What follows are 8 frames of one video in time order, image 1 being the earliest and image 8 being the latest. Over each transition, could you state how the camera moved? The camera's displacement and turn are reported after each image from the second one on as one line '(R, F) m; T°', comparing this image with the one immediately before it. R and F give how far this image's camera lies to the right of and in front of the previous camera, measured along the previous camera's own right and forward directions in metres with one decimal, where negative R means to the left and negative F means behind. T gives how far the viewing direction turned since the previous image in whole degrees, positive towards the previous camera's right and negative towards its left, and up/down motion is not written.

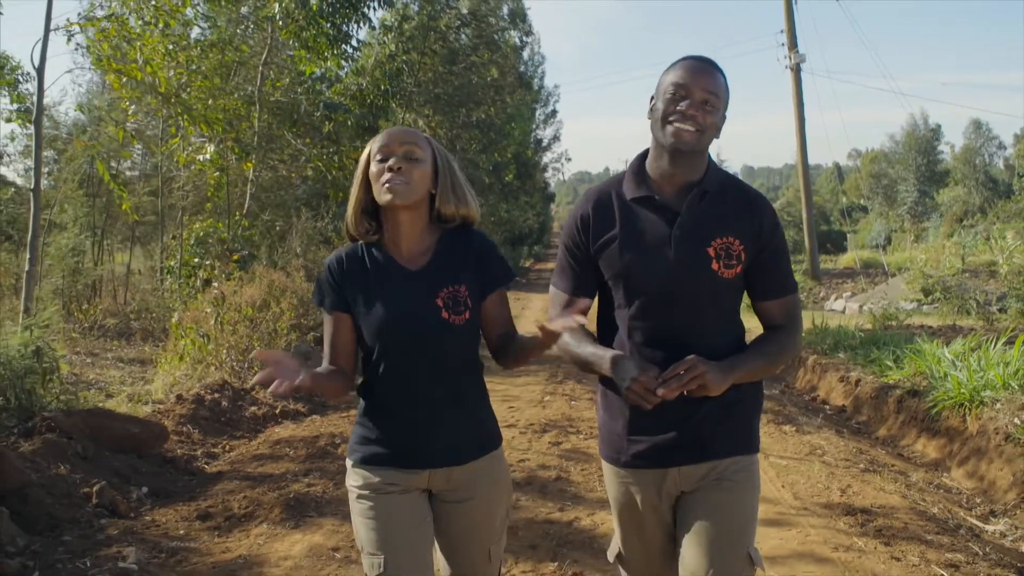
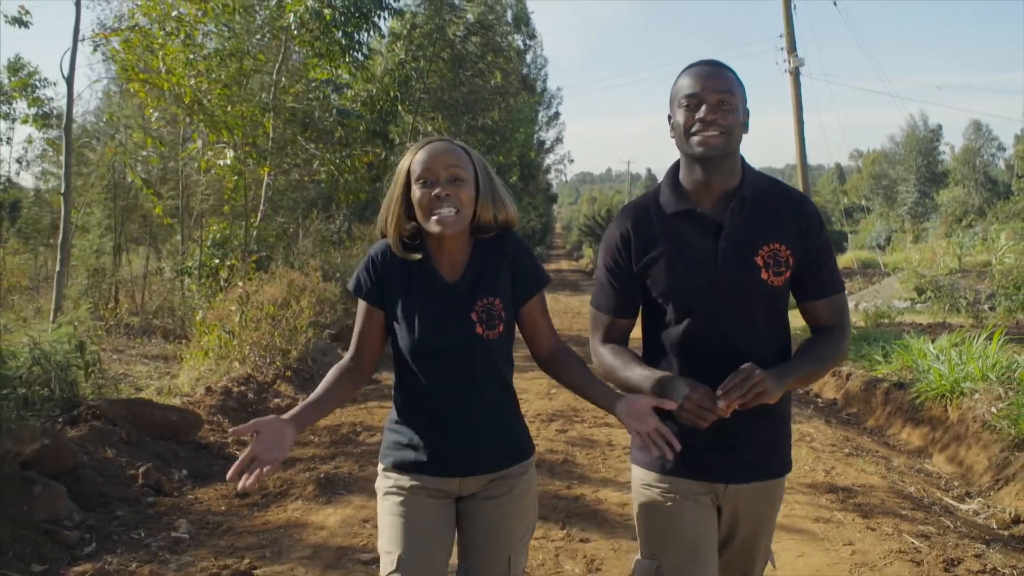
(-0.1, -0.5) m; 0°
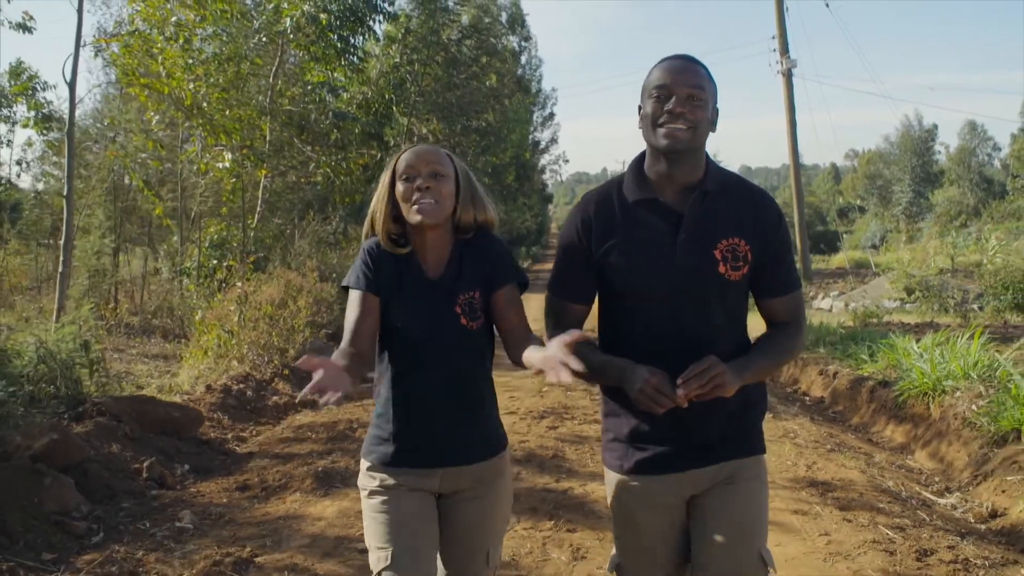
(0.0, -0.2) m; 0°
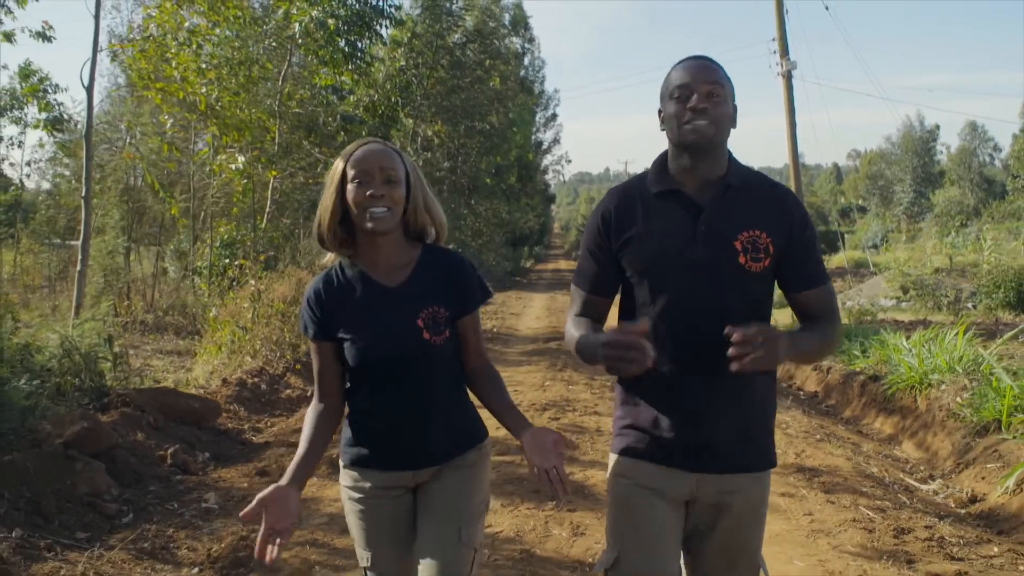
(0.0, -0.3) m; 0°
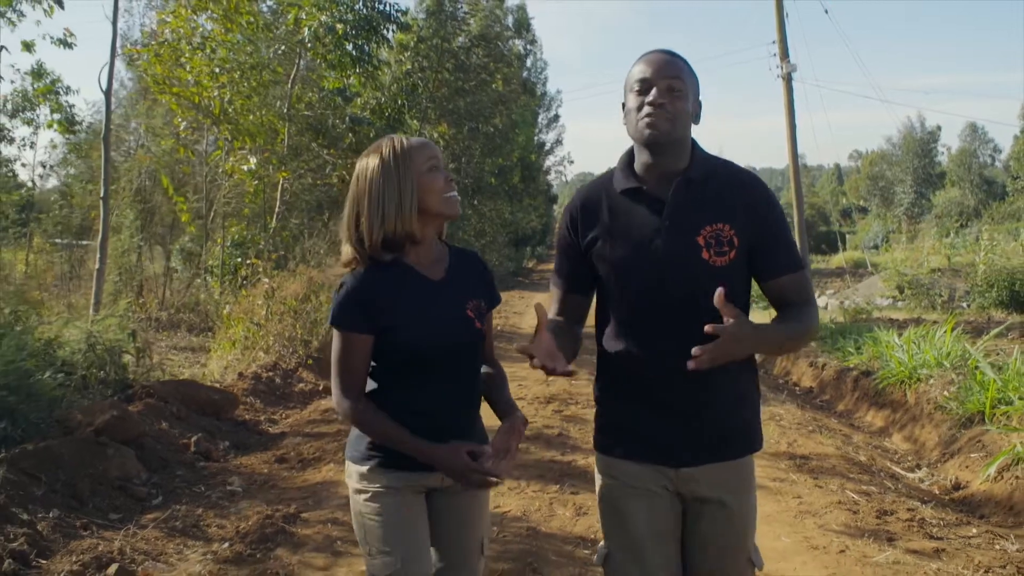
(0.0, -0.3) m; 0°
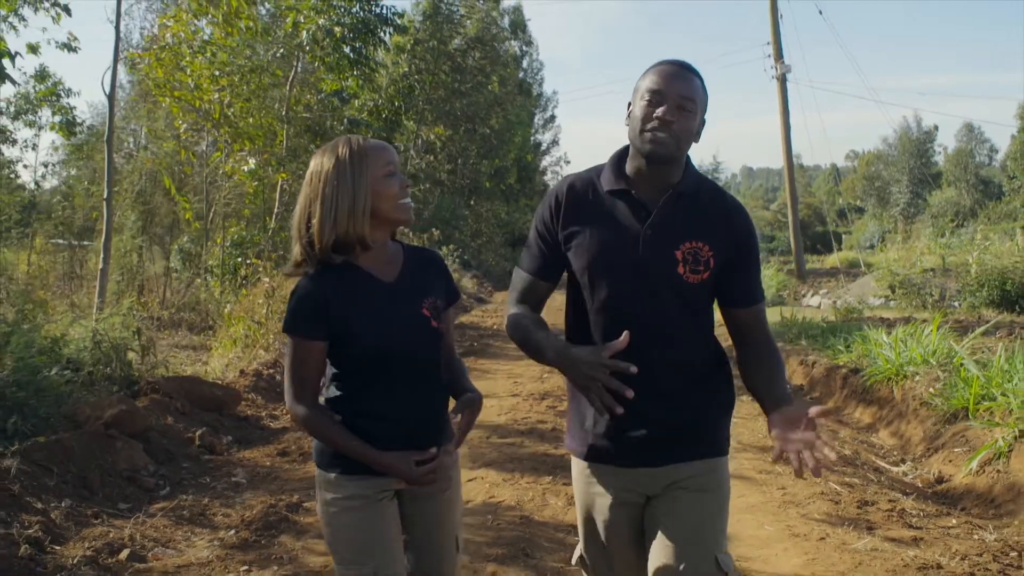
(0.0, -0.2) m; 0°
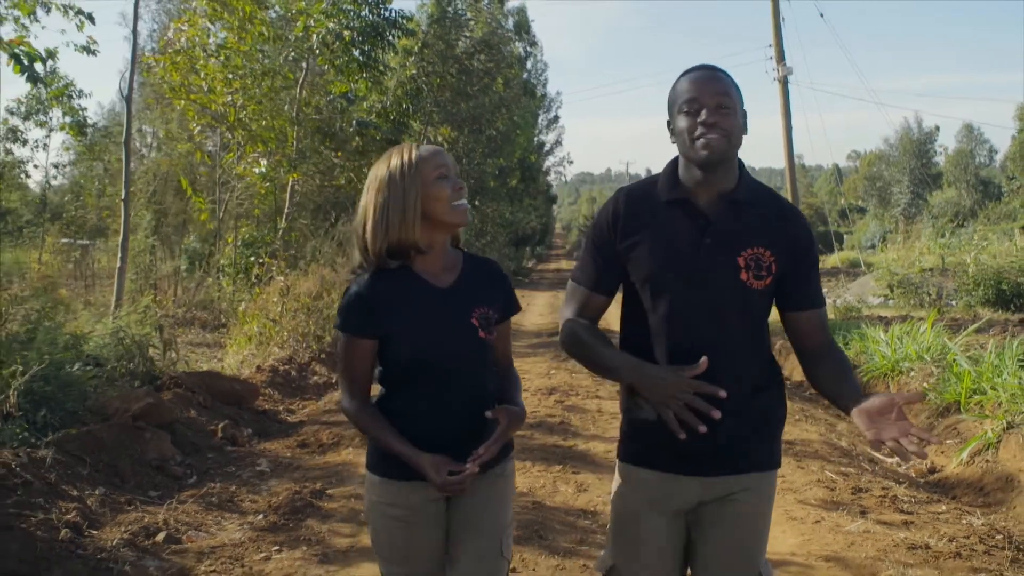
(-0.1, -0.3) m; 0°
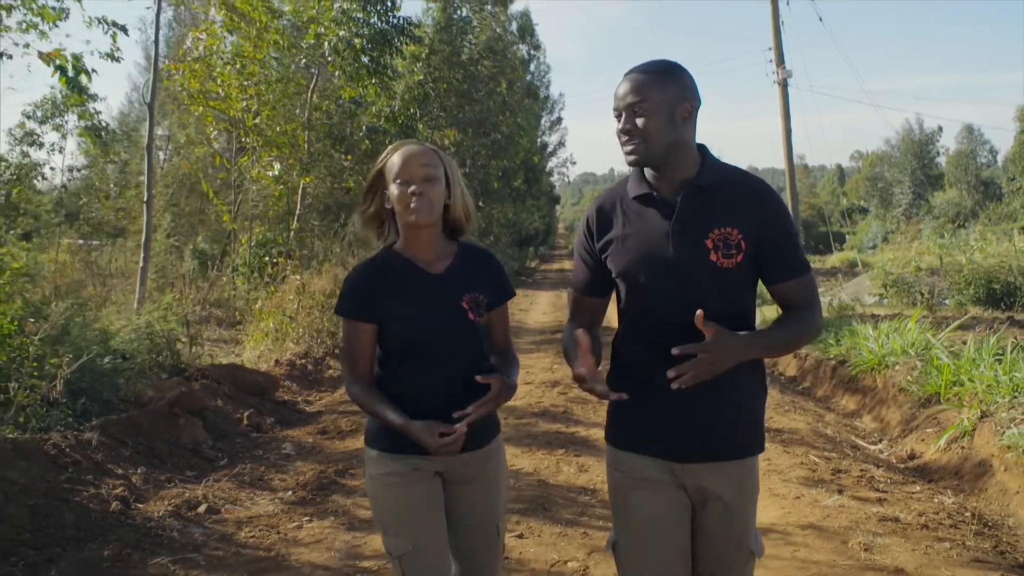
(0.0, -0.5) m; 0°
